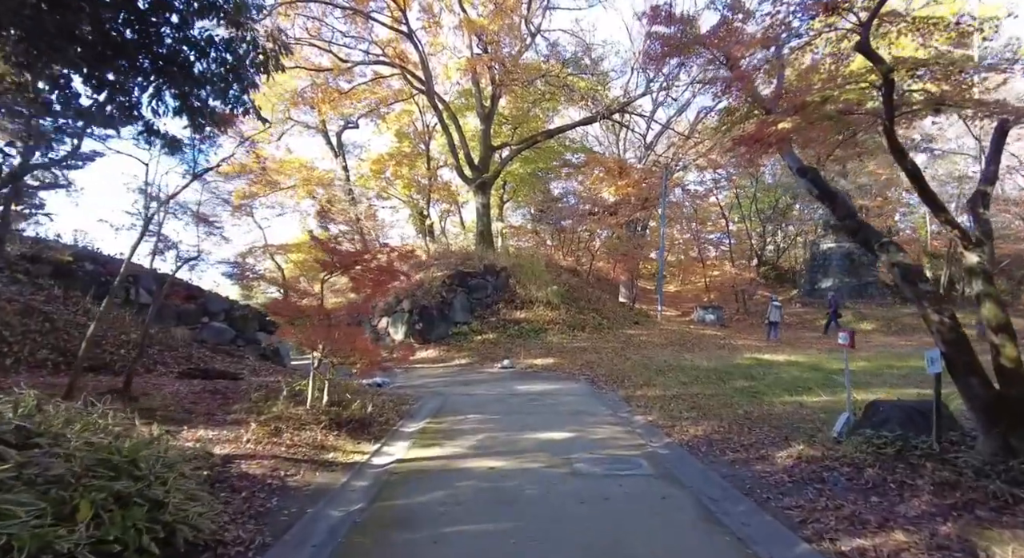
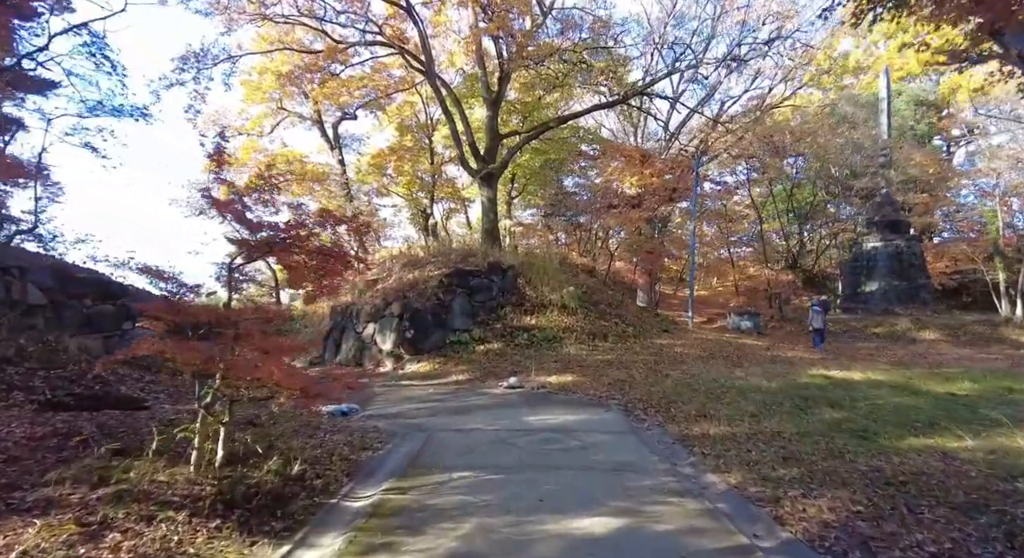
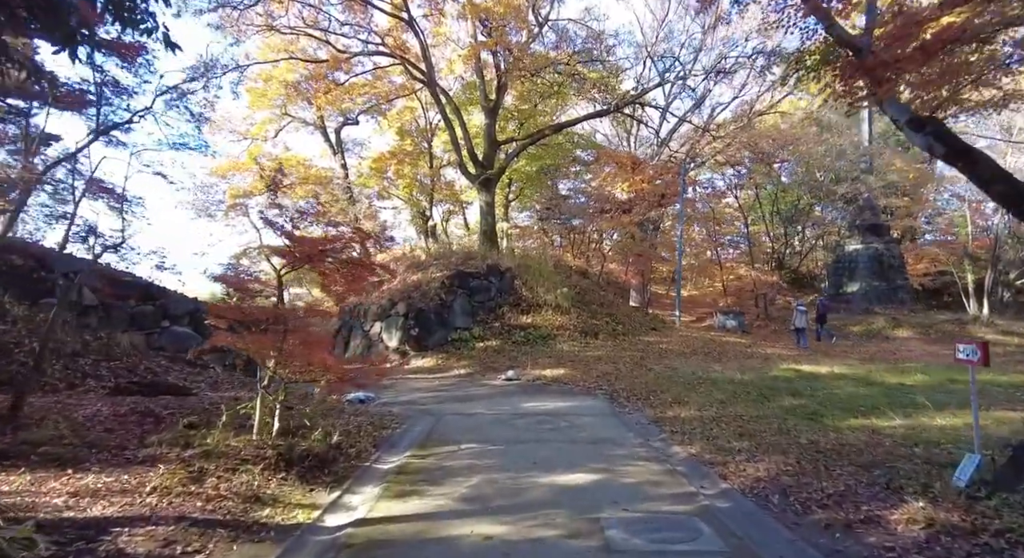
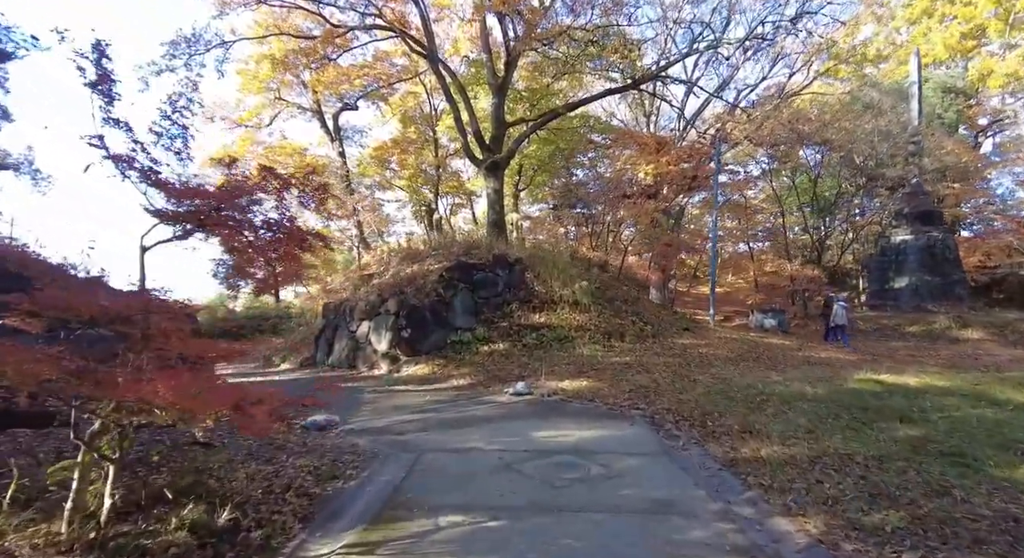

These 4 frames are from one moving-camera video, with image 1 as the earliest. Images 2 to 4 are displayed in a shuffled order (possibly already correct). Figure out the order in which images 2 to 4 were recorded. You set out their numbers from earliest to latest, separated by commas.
3, 2, 4
